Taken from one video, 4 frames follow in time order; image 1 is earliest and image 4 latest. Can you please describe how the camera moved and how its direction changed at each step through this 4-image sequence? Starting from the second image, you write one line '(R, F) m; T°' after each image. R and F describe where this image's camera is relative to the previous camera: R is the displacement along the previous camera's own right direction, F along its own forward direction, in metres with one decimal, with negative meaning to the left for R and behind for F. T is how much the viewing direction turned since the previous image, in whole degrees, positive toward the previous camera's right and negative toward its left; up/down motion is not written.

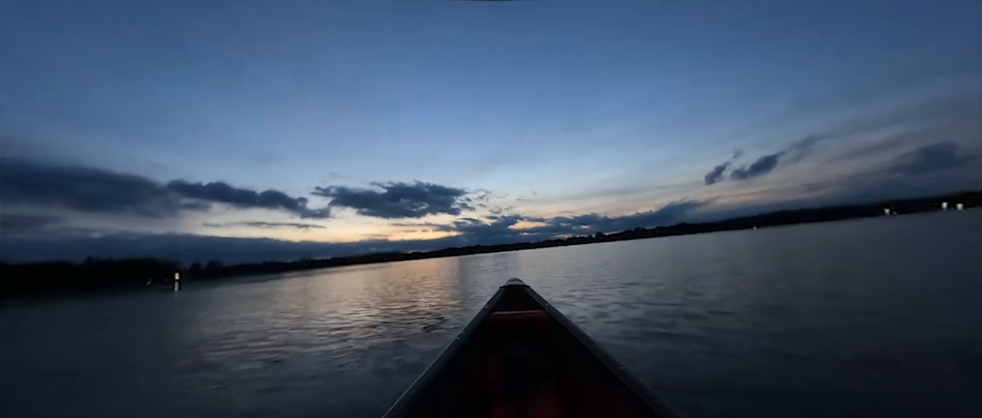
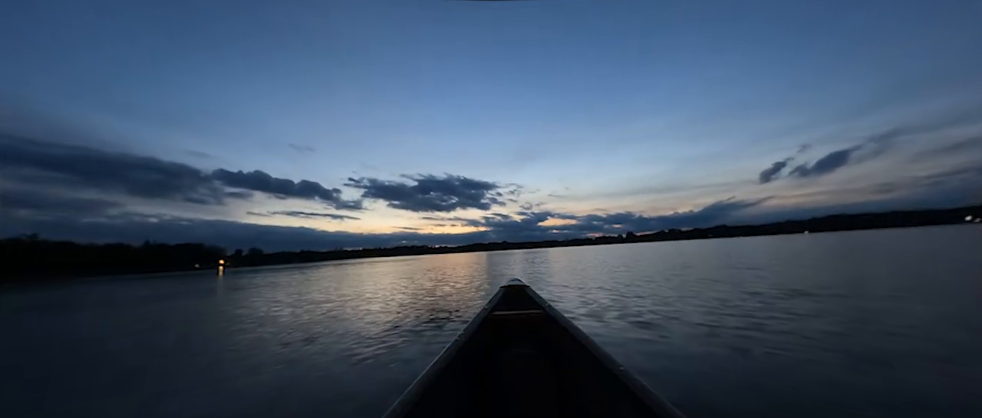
(-1.1, +0.7) m; -4°
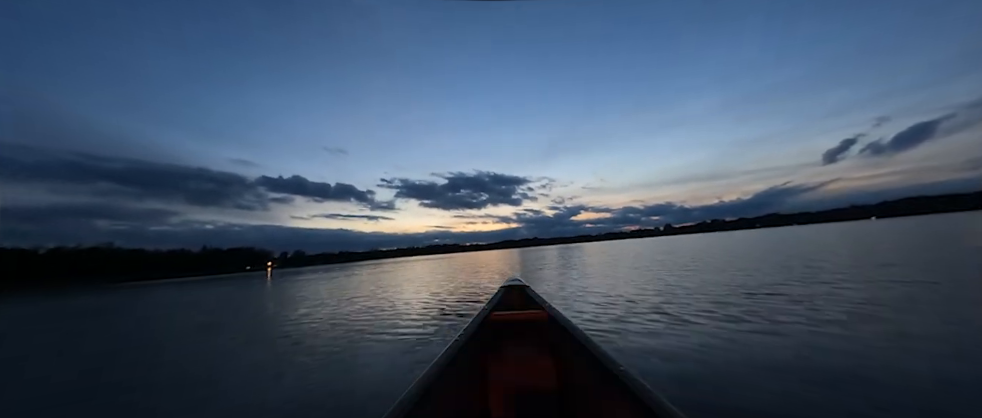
(-0.8, +0.5) m; -5°
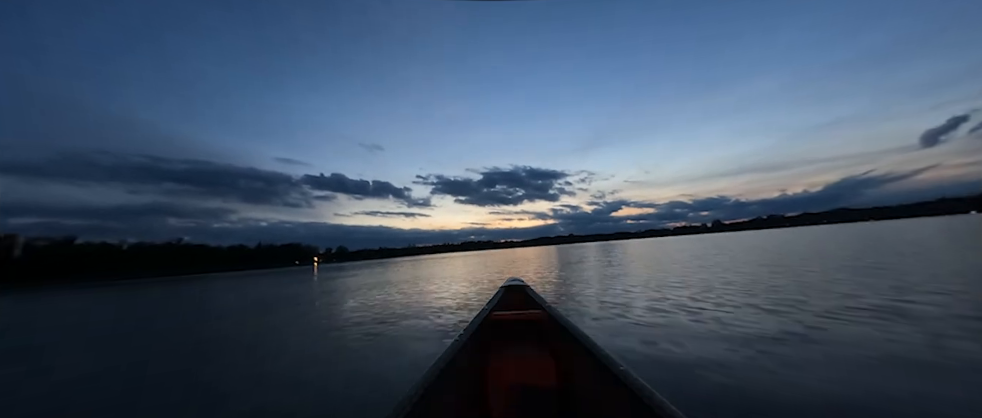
(-0.9, +0.6) m; -5°
